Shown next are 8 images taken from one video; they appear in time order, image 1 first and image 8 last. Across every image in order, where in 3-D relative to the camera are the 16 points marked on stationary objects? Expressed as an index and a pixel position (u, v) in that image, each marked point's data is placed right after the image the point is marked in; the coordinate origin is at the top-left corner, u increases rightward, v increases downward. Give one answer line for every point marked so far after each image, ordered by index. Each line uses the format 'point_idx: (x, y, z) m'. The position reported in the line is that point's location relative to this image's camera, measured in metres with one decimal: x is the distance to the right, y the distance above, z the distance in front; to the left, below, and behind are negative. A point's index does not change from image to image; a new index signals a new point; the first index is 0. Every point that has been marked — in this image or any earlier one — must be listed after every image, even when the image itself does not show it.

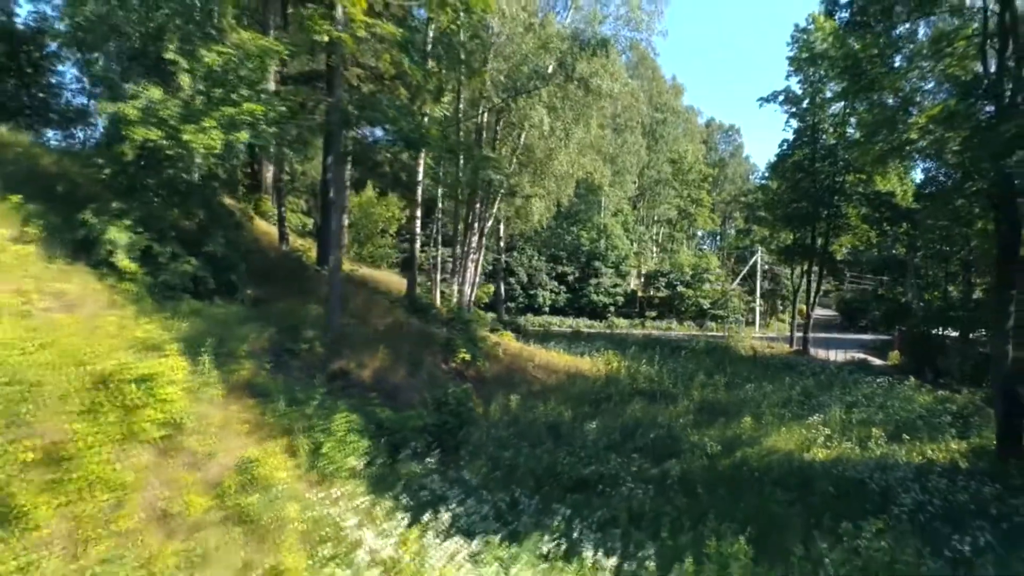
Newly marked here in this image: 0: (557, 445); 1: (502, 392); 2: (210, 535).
0: (+0.4, -1.4, +11.0) m
1: (-0.1, -1.2, +13.8) m
2: (-1.4, -1.2, +5.9) m
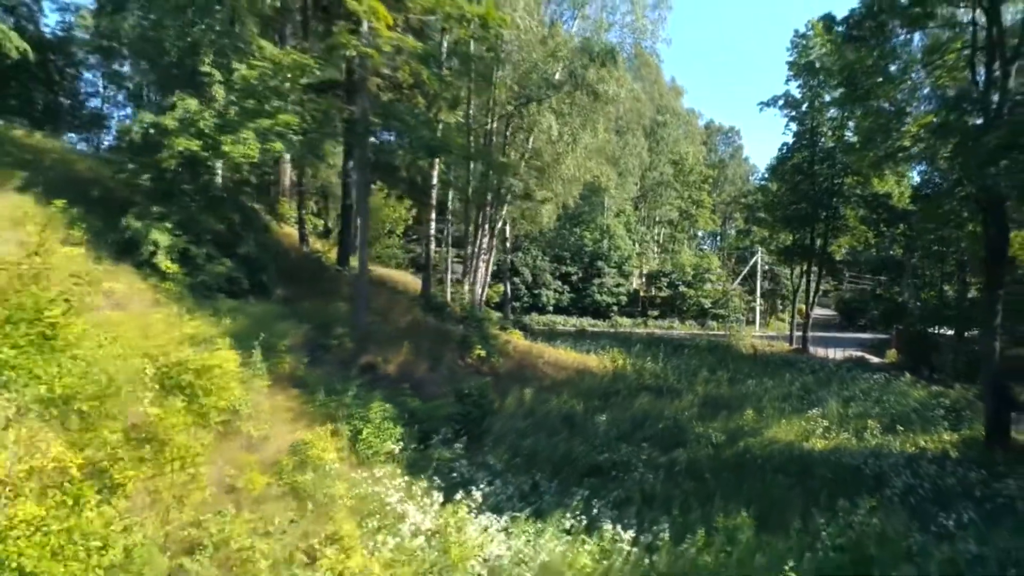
0: (+0.6, -1.4, +11.7) m
1: (+0.1, -1.1, +14.6) m
2: (-1.2, -1.2, +6.6) m
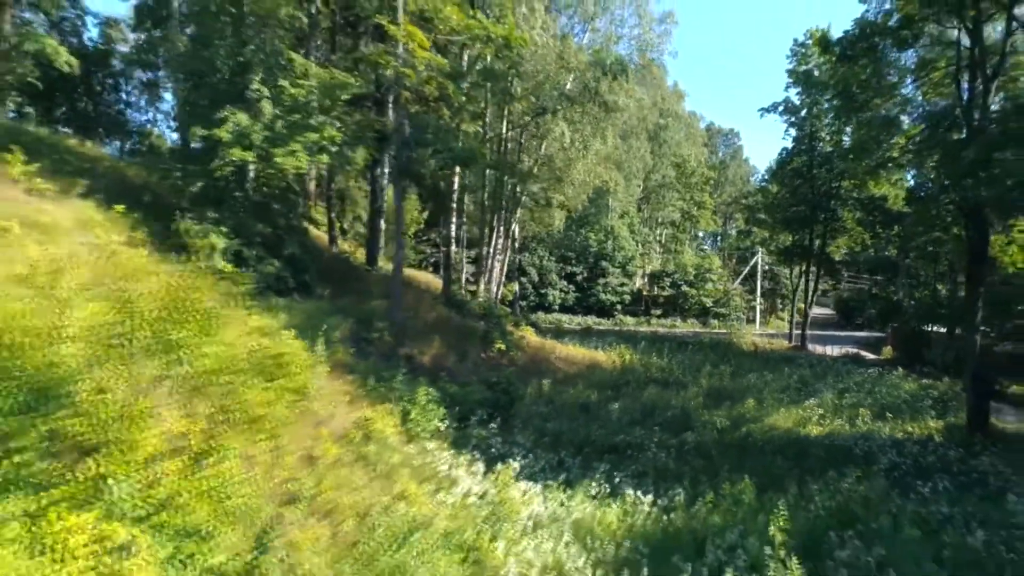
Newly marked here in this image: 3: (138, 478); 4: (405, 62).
0: (+0.8, -1.4, +12.9) m
1: (+0.3, -1.1, +15.7) m
2: (-1.0, -1.1, +7.8) m
3: (-1.7, -0.9, +5.9) m
4: (-1.3, +2.7, +15.3) m
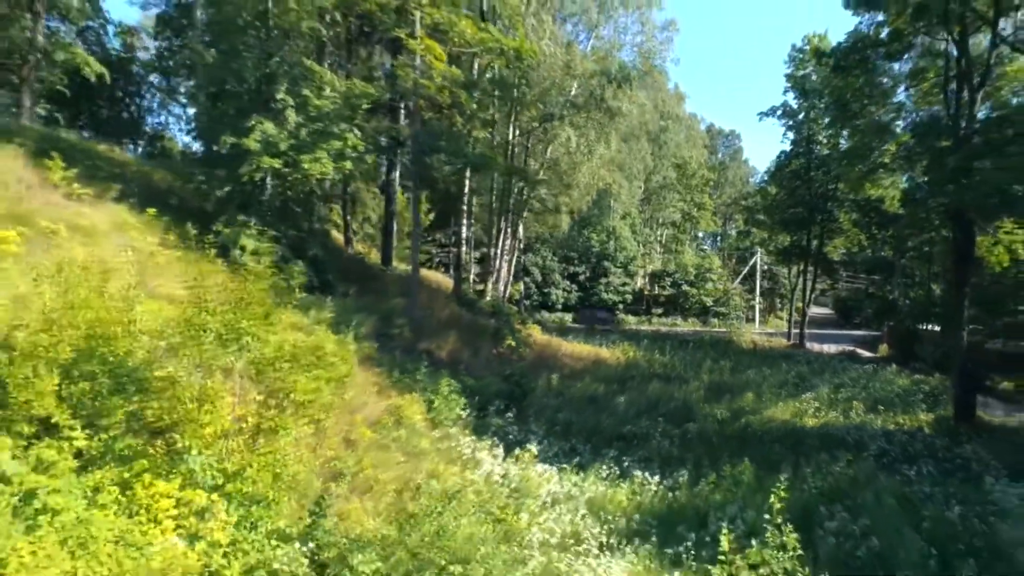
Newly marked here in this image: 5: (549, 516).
0: (+1.0, -1.4, +13.7) m
1: (+0.4, -1.1, +16.5) m
2: (-0.8, -1.1, +8.5) m
3: (-1.6, -0.9, +6.7) m
4: (-1.1, +2.8, +16.1) m
5: (+0.2, -1.4, +7.6) m
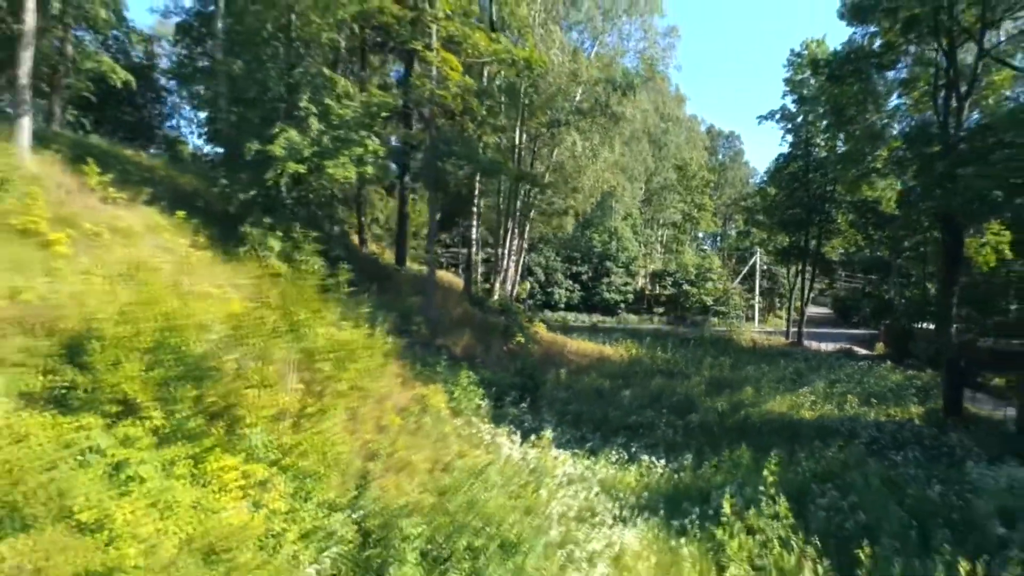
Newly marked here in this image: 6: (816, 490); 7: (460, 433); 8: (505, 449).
0: (+1.1, -1.3, +14.4) m
1: (+0.6, -1.1, +17.3) m
2: (-0.7, -1.1, +9.3) m
3: (-1.5, -0.9, +7.5) m
4: (-1.0, +2.8, +16.9) m
5: (+0.4, -1.4, +8.4) m
6: (+2.1, -1.4, +8.6) m
7: (-0.4, -1.2, +9.9) m
8: (-0.1, -1.3, +9.6) m
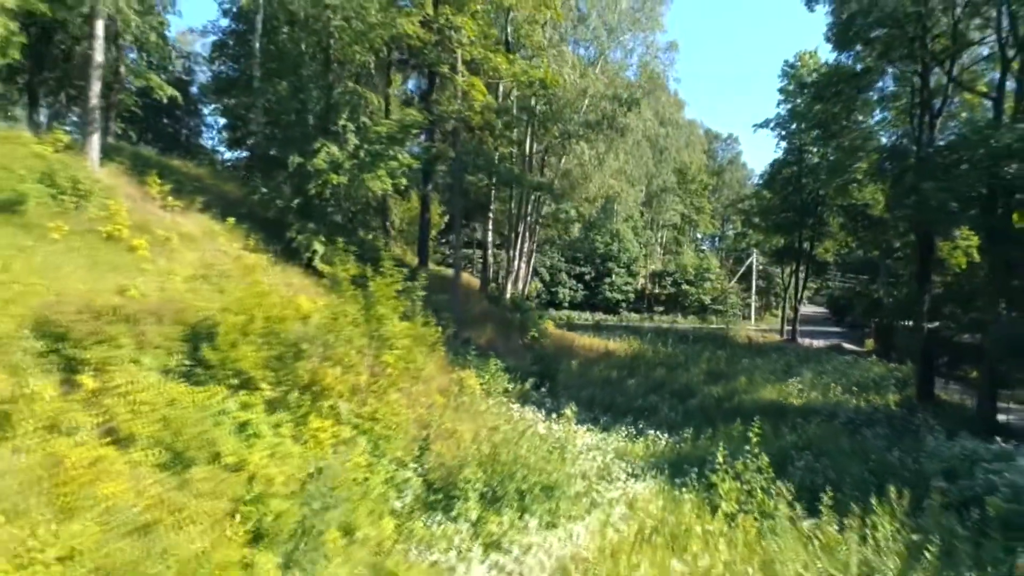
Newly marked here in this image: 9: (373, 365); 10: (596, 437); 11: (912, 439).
0: (+1.3, -1.3, +16.2) m
1: (+0.8, -1.1, +19.0) m
2: (-0.4, -1.1, +11.0) m
3: (-1.2, -0.9, +9.2) m
4: (-0.8, +2.8, +18.6) m
5: (+0.6, -1.4, +10.1) m
6: (+2.4, -1.4, +10.3) m
7: (-0.2, -1.2, +11.6) m
8: (+0.2, -1.3, +11.3) m
9: (-1.1, -0.6, +10.1) m
10: (+0.8, -1.4, +11.4) m
11: (+3.9, -1.5, +12.0) m
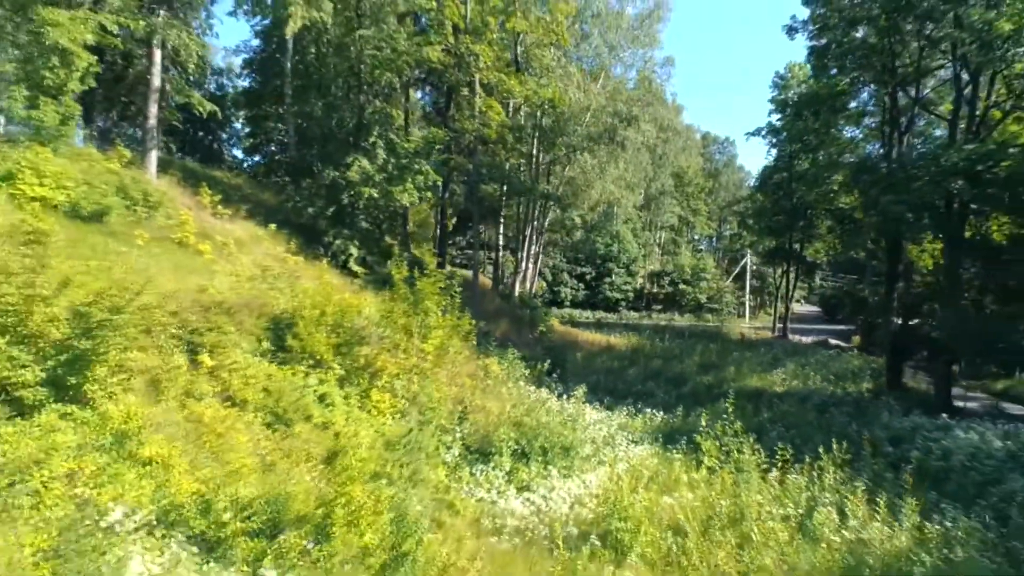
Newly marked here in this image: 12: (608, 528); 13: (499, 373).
0: (+1.5, -1.3, +18.2) m
1: (+1.0, -1.1, +21.0) m
2: (-0.3, -1.1, +13.0) m
3: (-1.0, -0.8, +11.2) m
4: (-0.6, +2.8, +20.6) m
5: (+0.8, -1.4, +12.1) m
6: (+2.6, -1.4, +12.3) m
7: (0.0, -1.1, +13.6) m
8: (+0.4, -1.2, +13.3) m
9: (-0.9, -0.6, +12.1) m
10: (+1.0, -1.4, +13.4) m
11: (+4.1, -1.5, +14.0) m
12: (+0.6, -1.5, +7.7) m
13: (-0.2, -1.0, +14.1) m
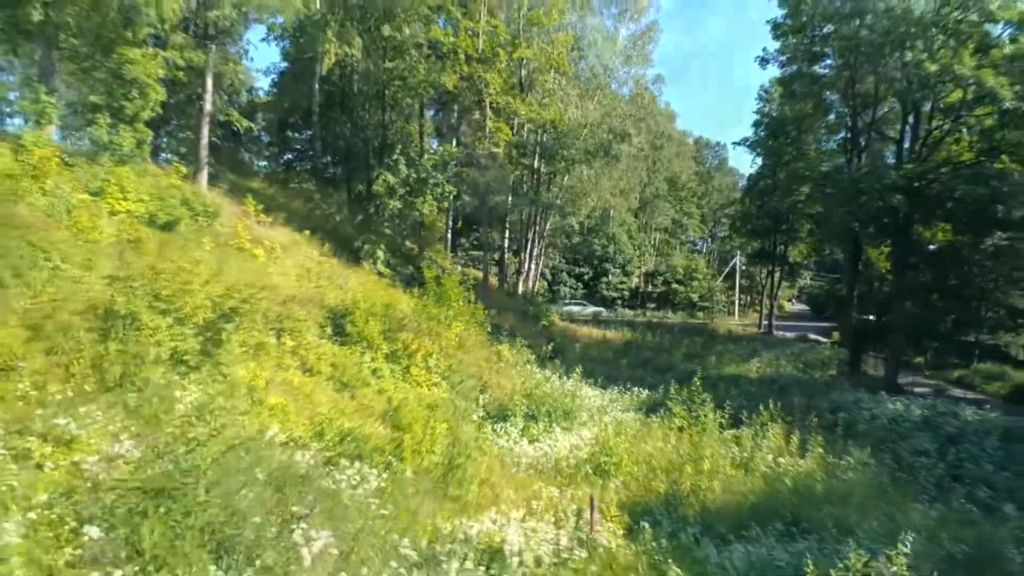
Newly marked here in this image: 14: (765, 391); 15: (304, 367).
0: (+1.6, -1.3, +20.8) m
1: (+1.1, -1.0, +23.7) m
2: (-0.1, -1.1, +15.7) m
3: (-0.9, -0.8, +13.8) m
4: (-0.5, +2.8, +23.2) m
5: (+0.9, -1.3, +14.8) m
6: (+2.7, -1.4, +14.9) m
7: (+0.1, -1.1, +16.3) m
8: (+0.5, -1.2, +16.0) m
9: (-0.8, -0.6, +14.7) m
10: (+1.1, -1.3, +16.1) m
11: (+4.2, -1.4, +16.7) m
12: (+0.7, -1.5, +10.4) m
13: (-0.1, -1.0, +16.8) m
14: (+3.4, -1.3, +16.5) m
15: (-1.9, -0.8, +11.4) m
